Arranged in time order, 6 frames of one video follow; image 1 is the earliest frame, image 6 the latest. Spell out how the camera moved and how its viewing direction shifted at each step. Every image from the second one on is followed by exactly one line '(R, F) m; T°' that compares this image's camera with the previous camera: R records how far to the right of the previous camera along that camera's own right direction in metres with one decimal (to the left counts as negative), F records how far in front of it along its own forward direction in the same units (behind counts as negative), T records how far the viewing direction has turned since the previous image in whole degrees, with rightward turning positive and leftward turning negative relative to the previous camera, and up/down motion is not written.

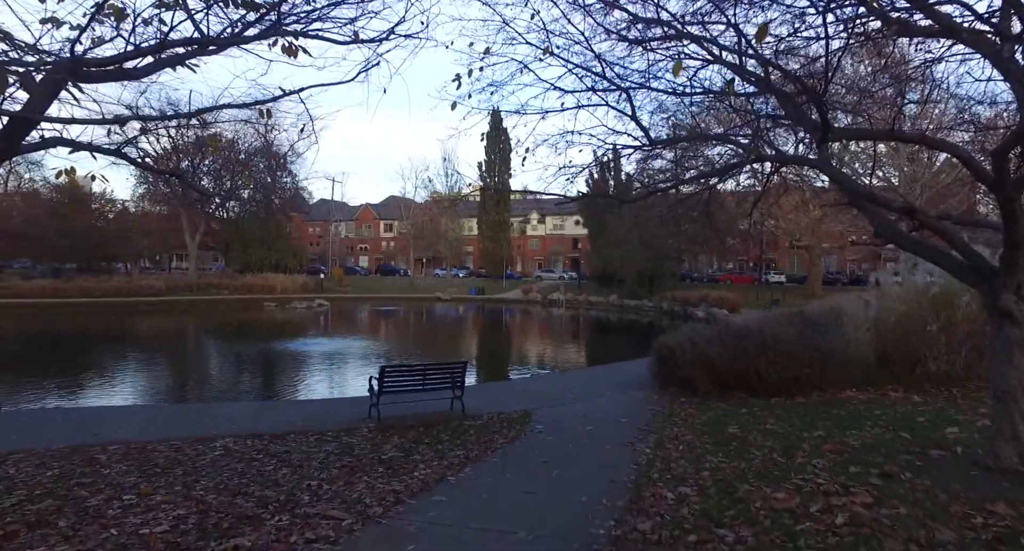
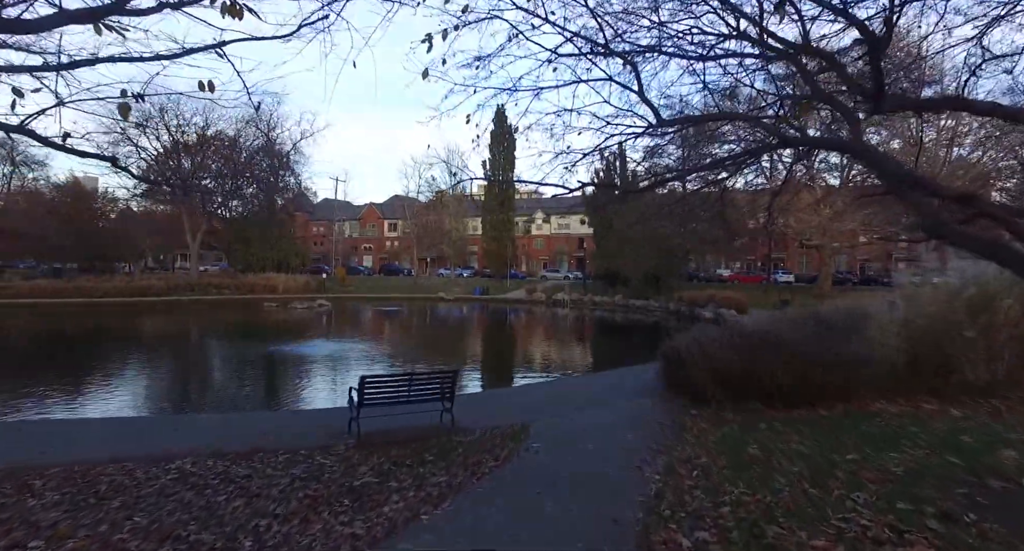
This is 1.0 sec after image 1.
(+0.1, +0.6) m; -1°
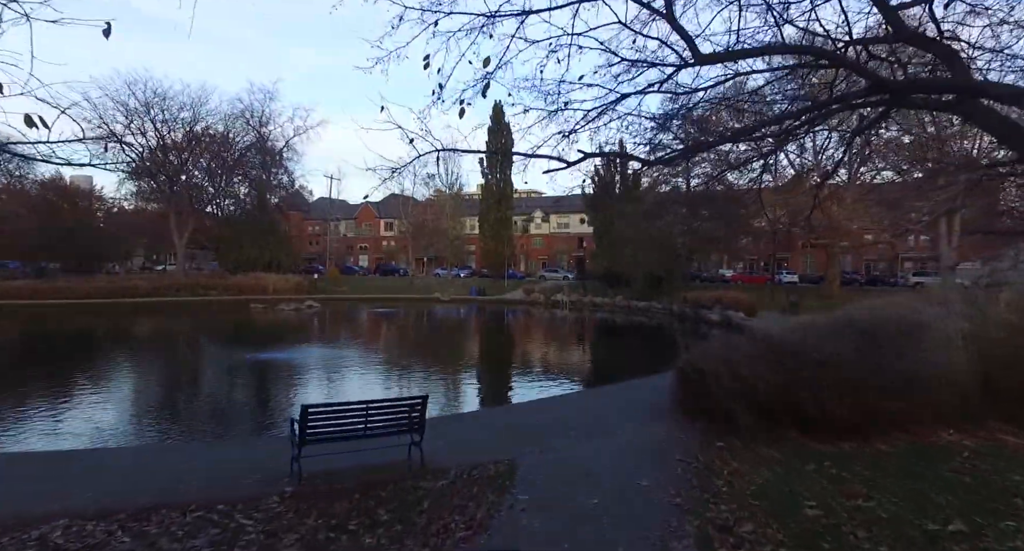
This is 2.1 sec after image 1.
(+0.1, +1.3) m; 0°
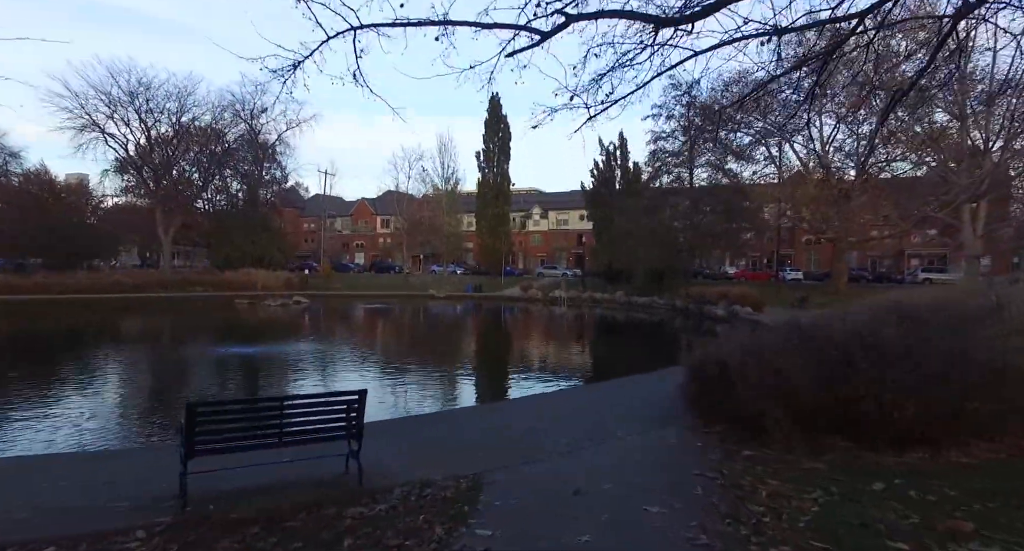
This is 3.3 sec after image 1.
(+0.2, +1.3) m; 0°
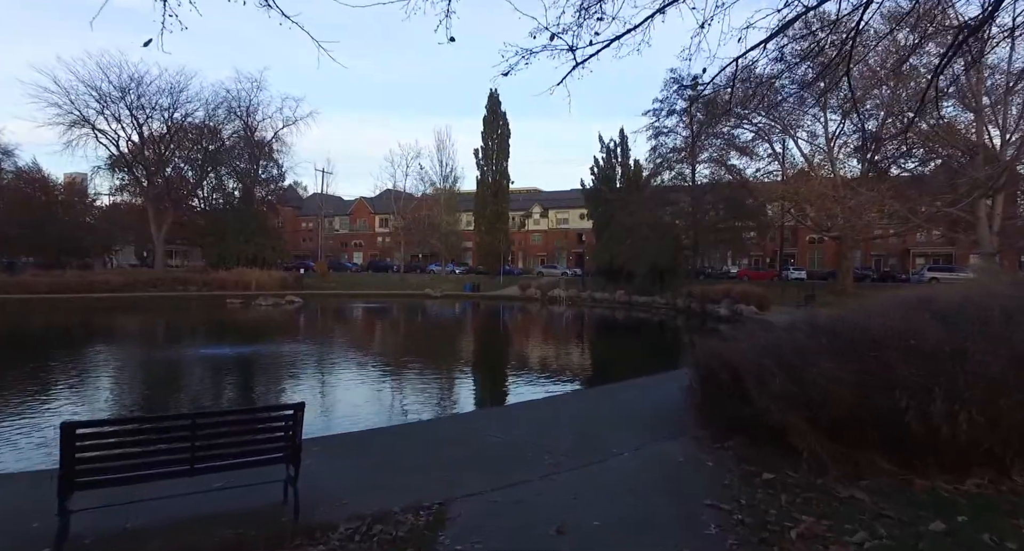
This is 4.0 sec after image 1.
(+0.2, +0.7) m; 0°
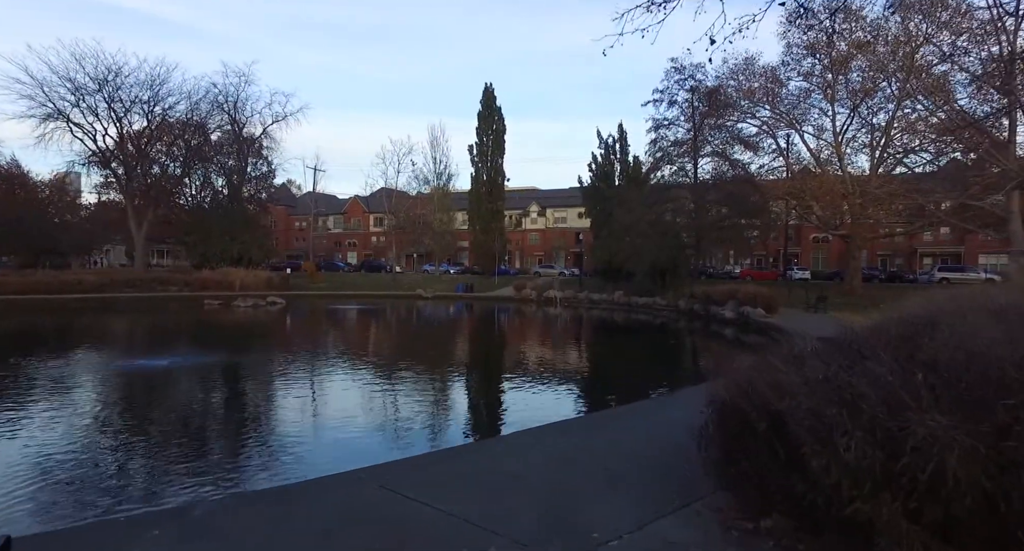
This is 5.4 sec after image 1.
(+0.4, +1.5) m; 0°
